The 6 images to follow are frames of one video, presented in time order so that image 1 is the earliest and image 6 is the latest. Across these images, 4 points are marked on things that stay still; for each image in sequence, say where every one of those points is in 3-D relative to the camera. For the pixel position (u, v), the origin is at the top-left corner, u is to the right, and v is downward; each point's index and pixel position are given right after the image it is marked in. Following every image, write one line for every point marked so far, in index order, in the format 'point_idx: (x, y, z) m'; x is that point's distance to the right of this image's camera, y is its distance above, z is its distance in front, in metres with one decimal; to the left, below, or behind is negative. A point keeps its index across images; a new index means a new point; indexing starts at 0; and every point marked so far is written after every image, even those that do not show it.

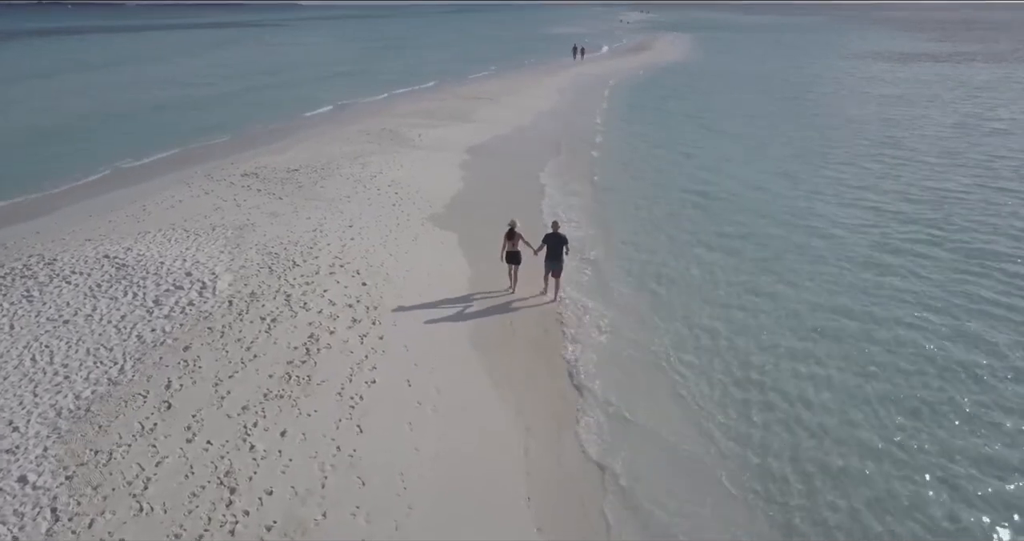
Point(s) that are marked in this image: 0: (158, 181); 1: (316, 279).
0: (-8.8, +2.3, +18.1) m
1: (-3.0, -0.1, +11.0) m
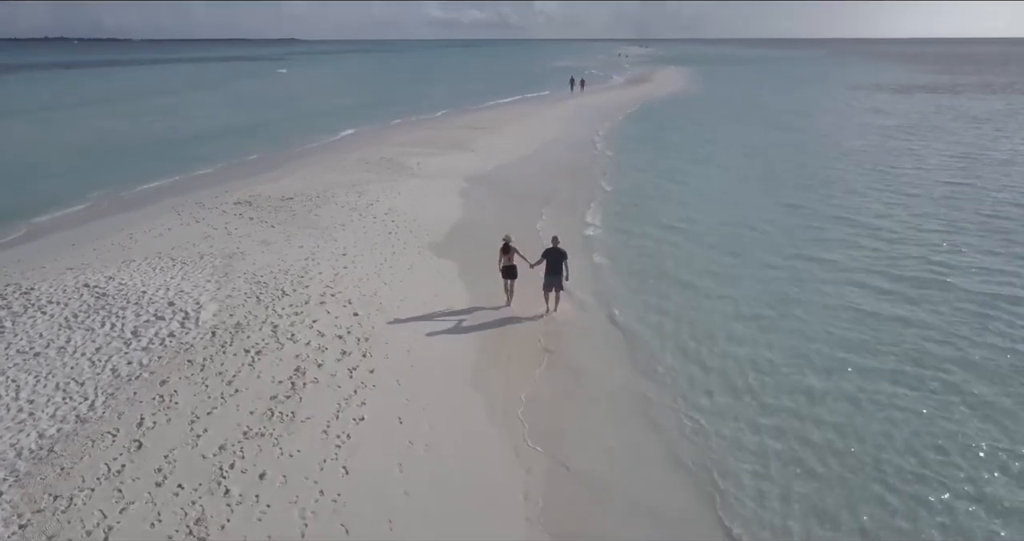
0: (-8.8, +1.5, +17.8) m
1: (-3.1, -0.6, +10.7) m
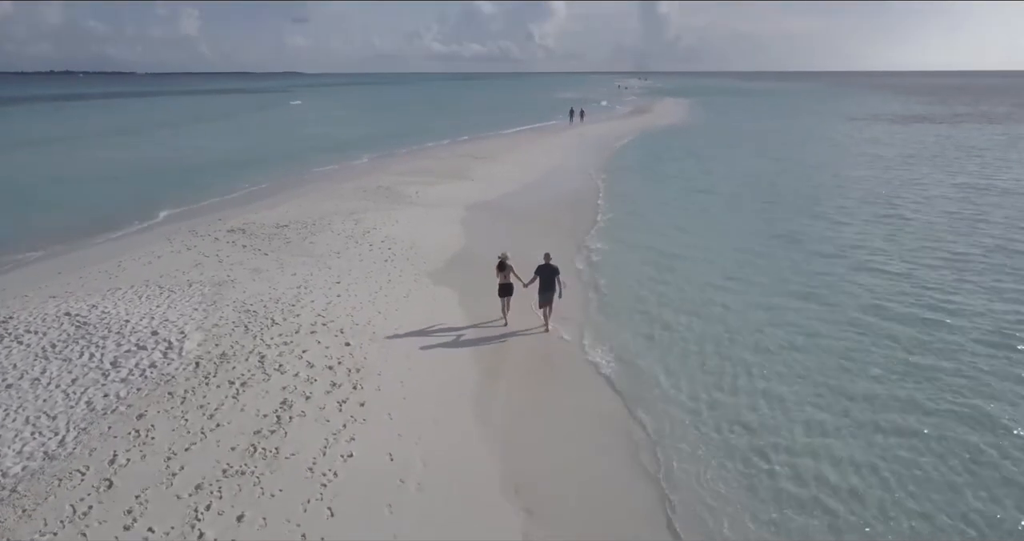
0: (-8.8, +0.8, +17.6) m
1: (-3.1, -1.0, +10.4) m
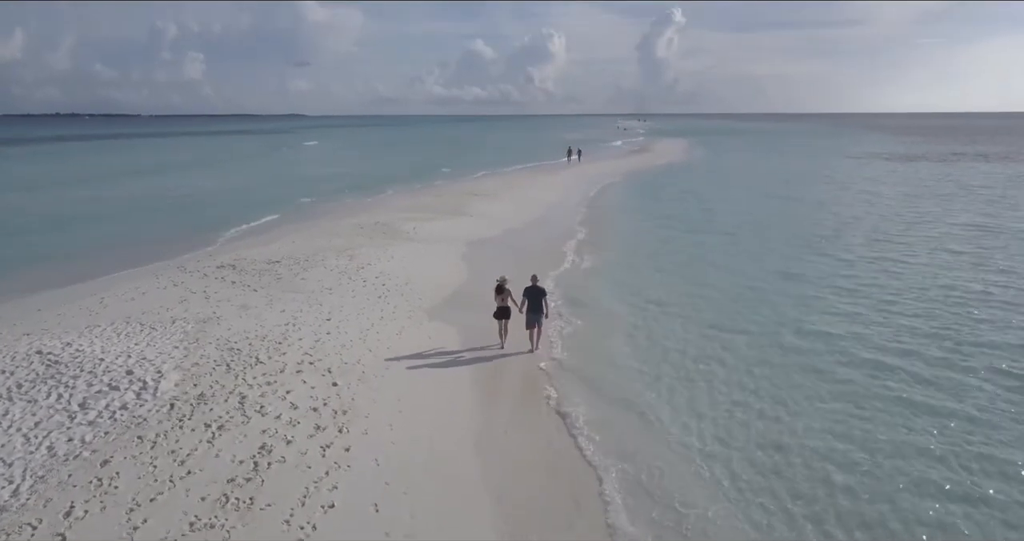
0: (-8.9, -0.1, +17.3) m
1: (-3.1, -1.5, +10.0) m
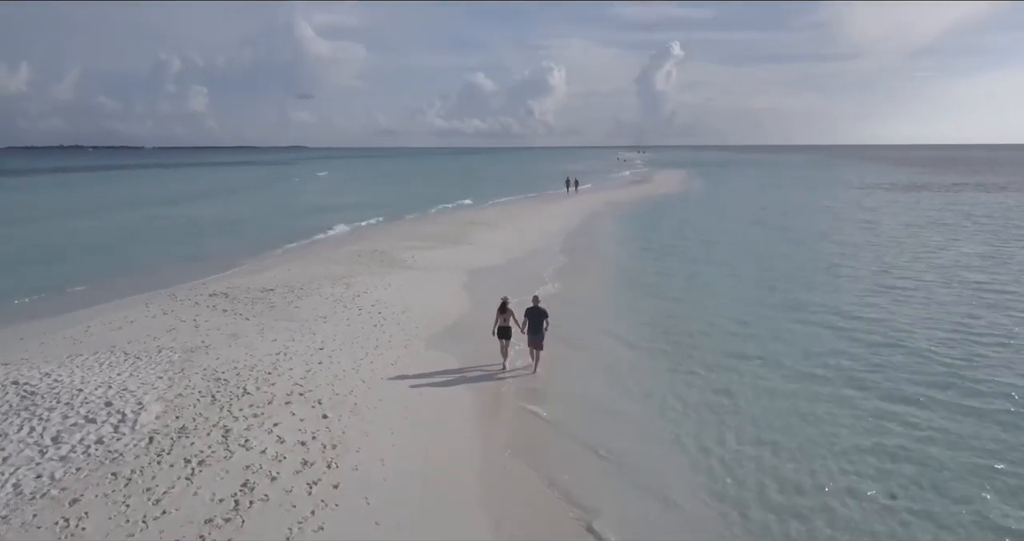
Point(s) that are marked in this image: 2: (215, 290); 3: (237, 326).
0: (-8.9, -0.8, +17.0) m
1: (-3.1, -1.8, +9.6) m
2: (-6.7, -0.5, +17.0) m
3: (-5.0, -1.1, +13.7) m
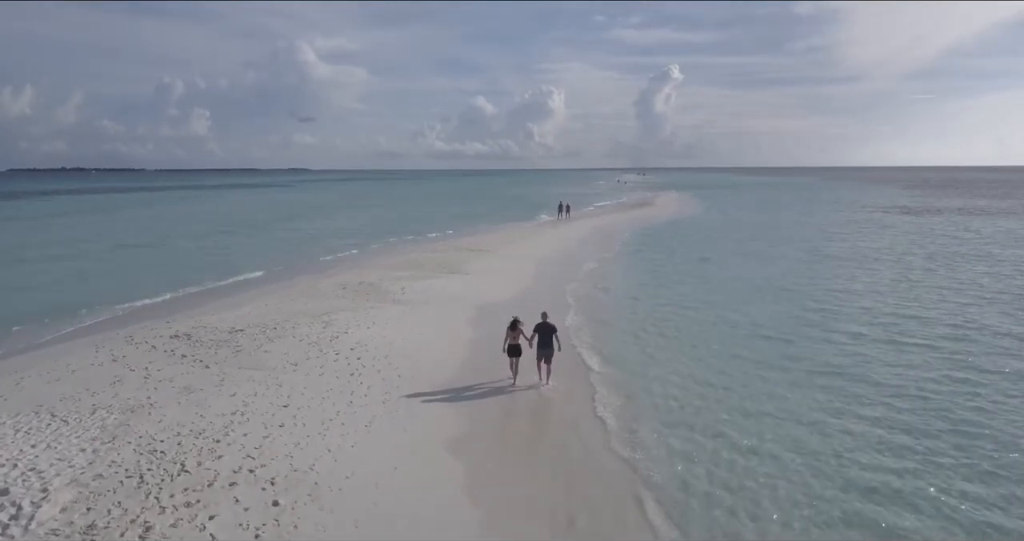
0: (-8.9, -1.4, +15.8) m
1: (-3.1, -2.3, +8.5) m
2: (-6.8, -1.2, +15.9) m
3: (-5.0, -1.7, +12.5) m
